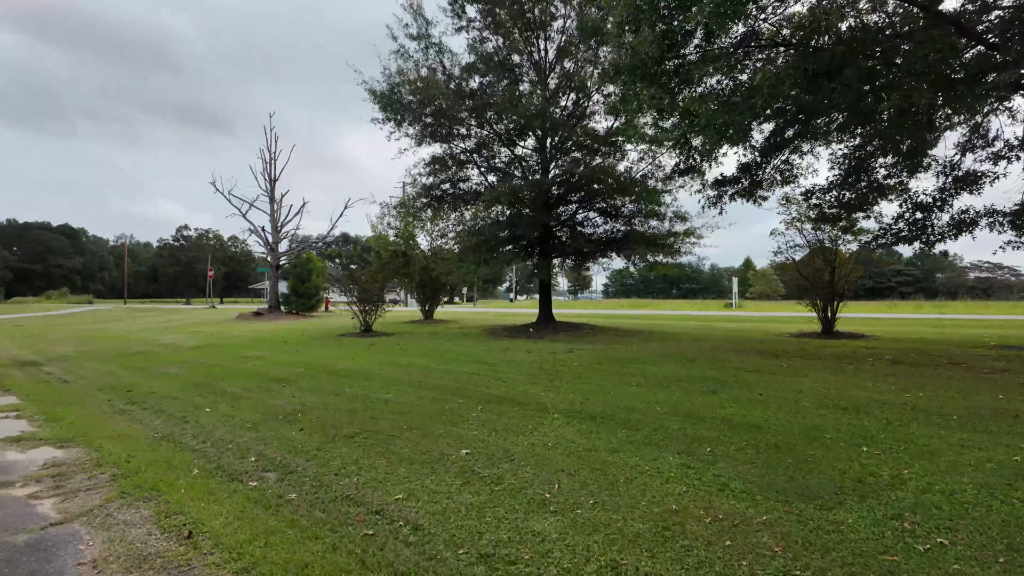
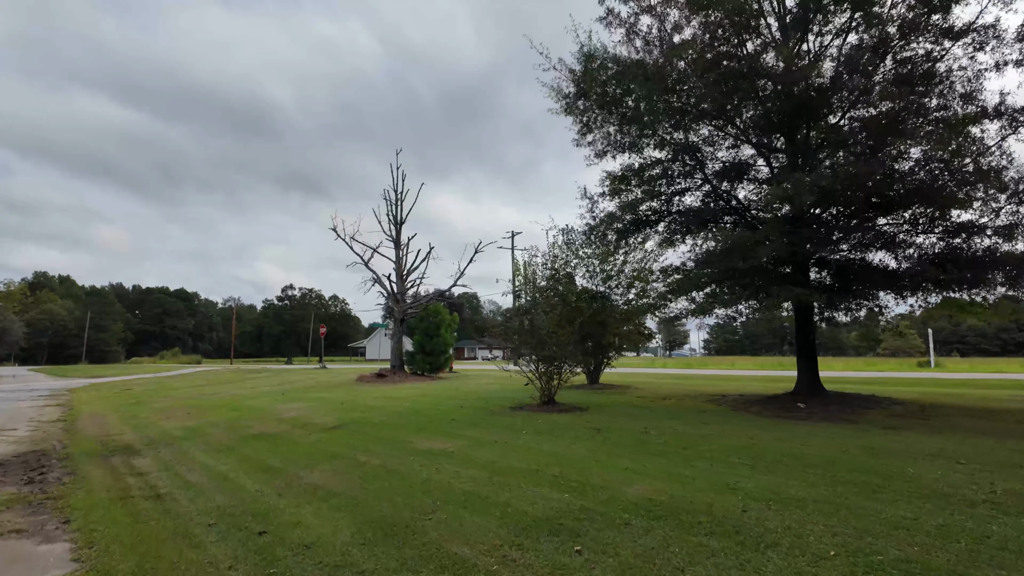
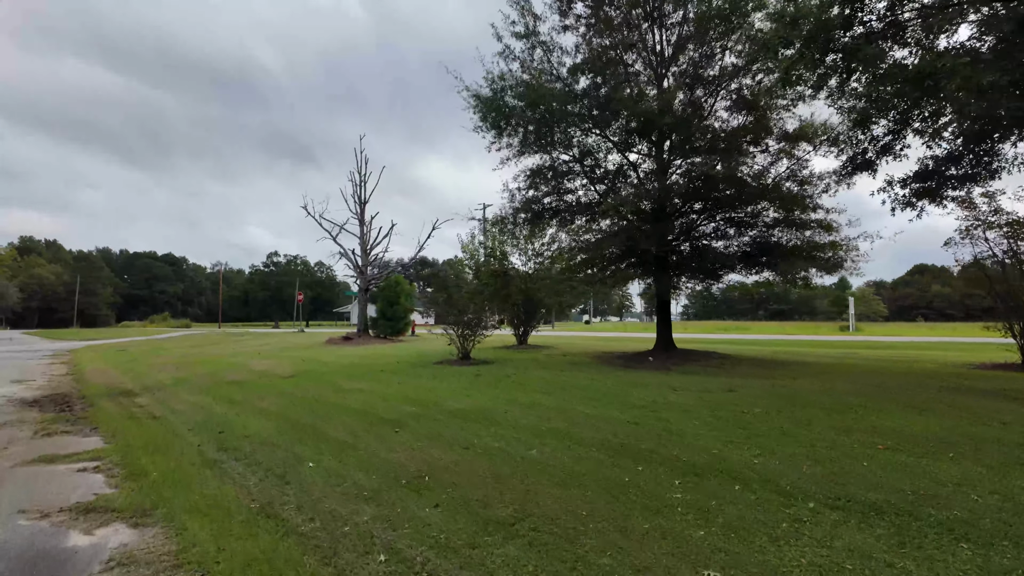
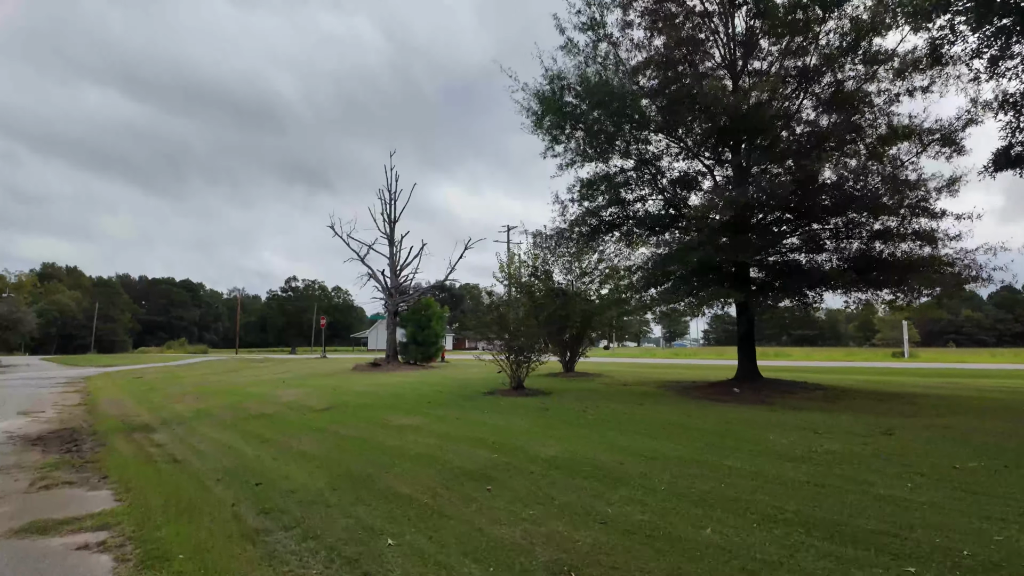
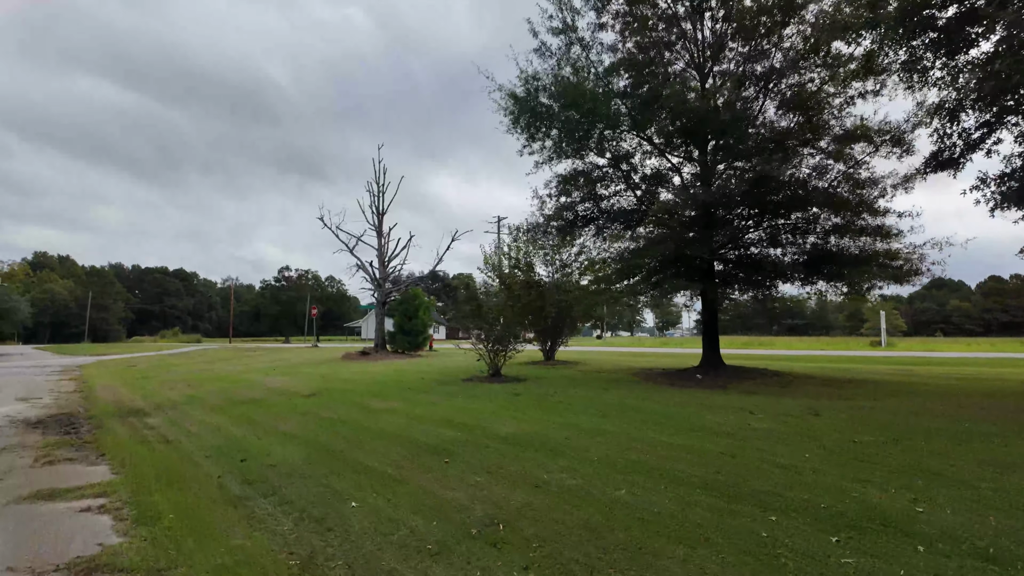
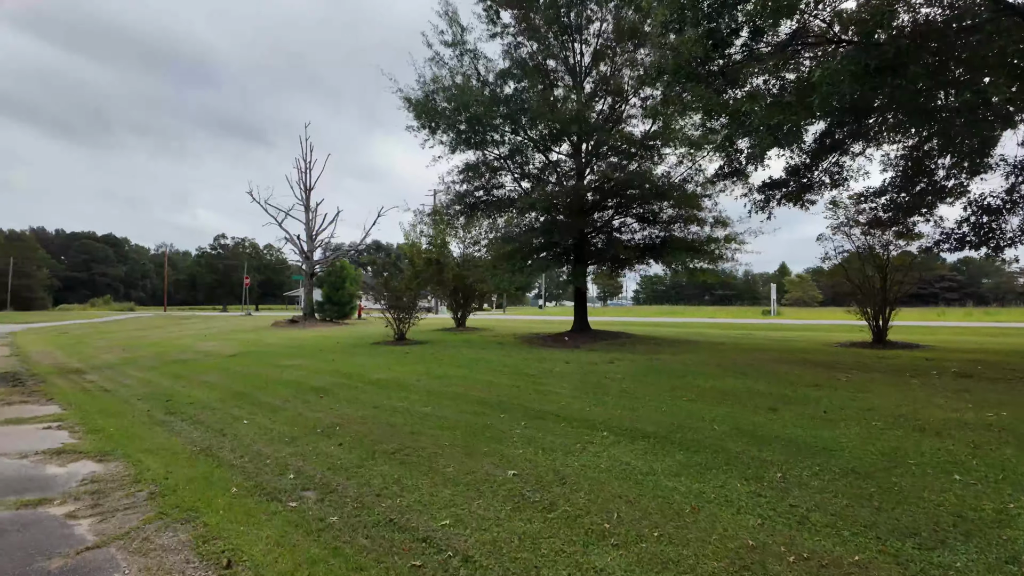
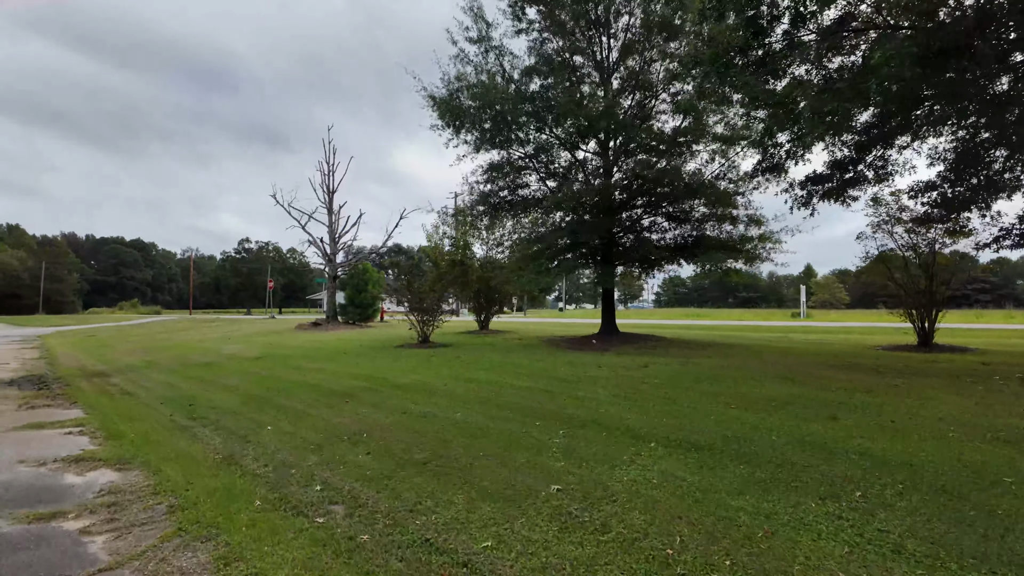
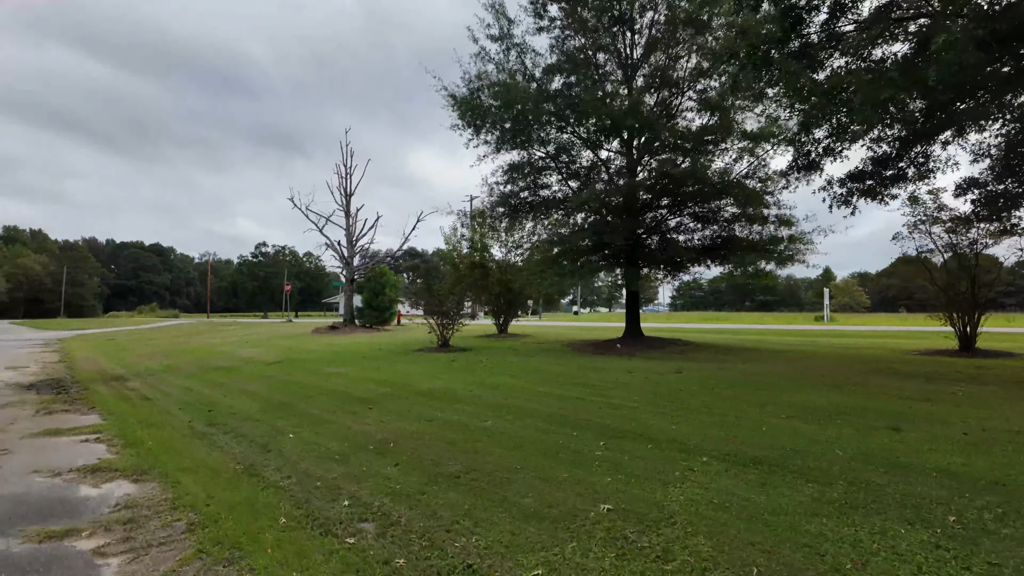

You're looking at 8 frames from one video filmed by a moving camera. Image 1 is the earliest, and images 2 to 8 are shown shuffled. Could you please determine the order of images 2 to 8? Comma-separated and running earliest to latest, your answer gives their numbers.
6, 7, 8, 3, 5, 4, 2
